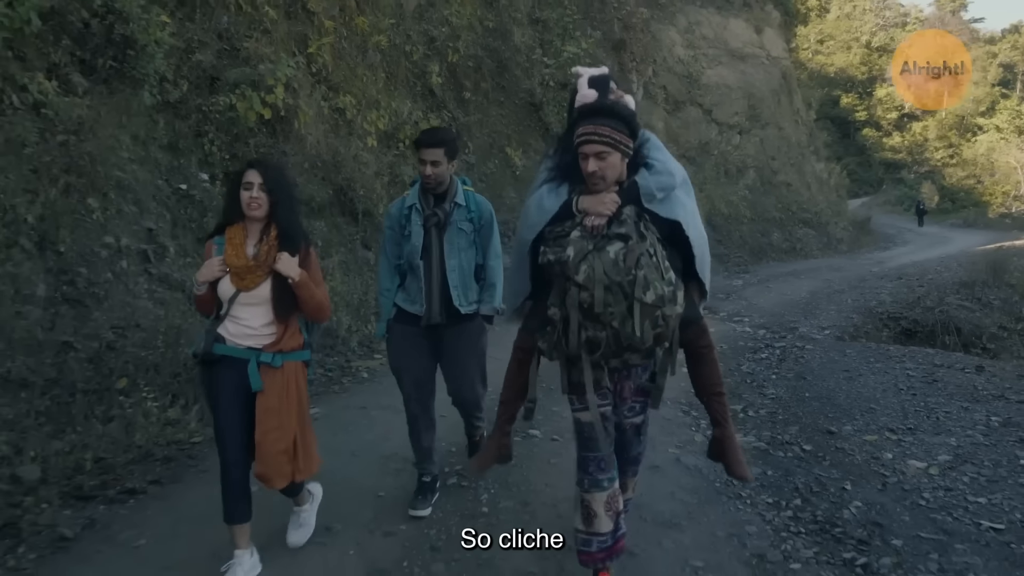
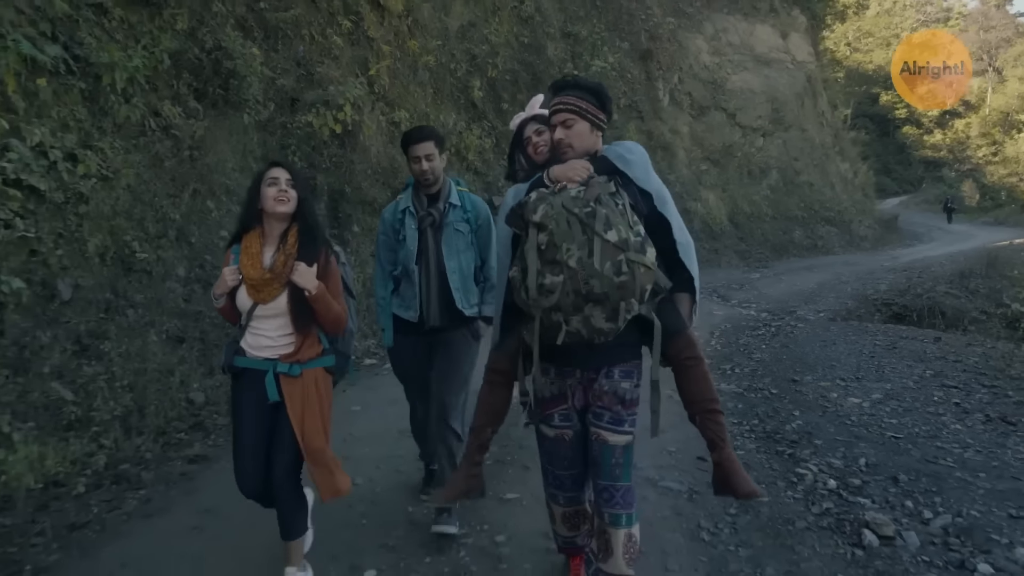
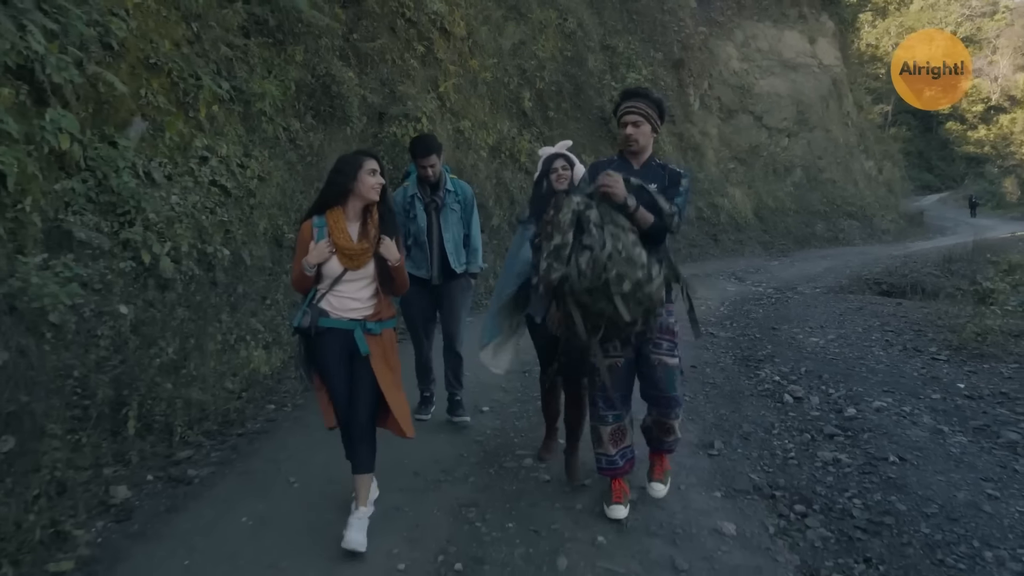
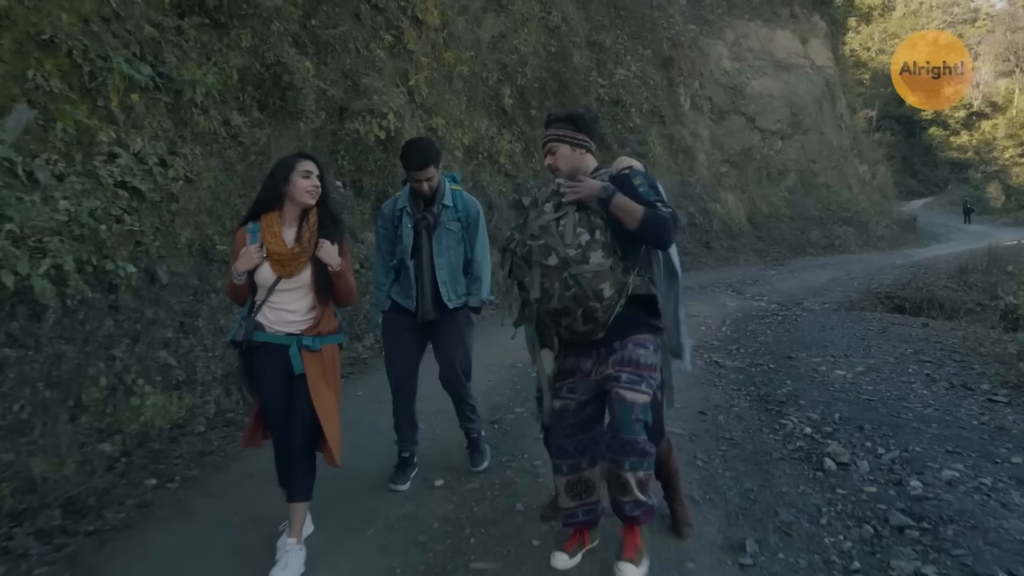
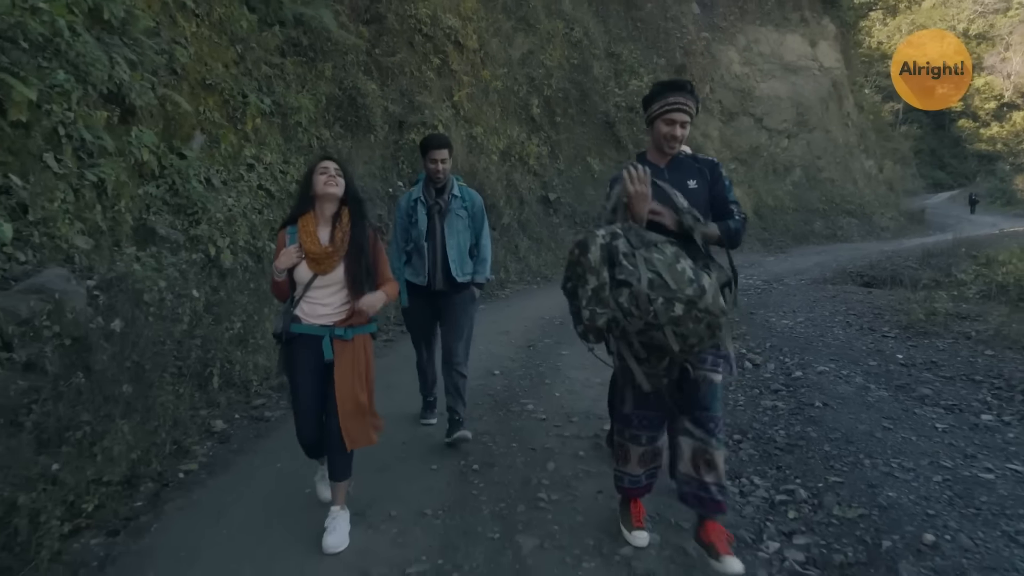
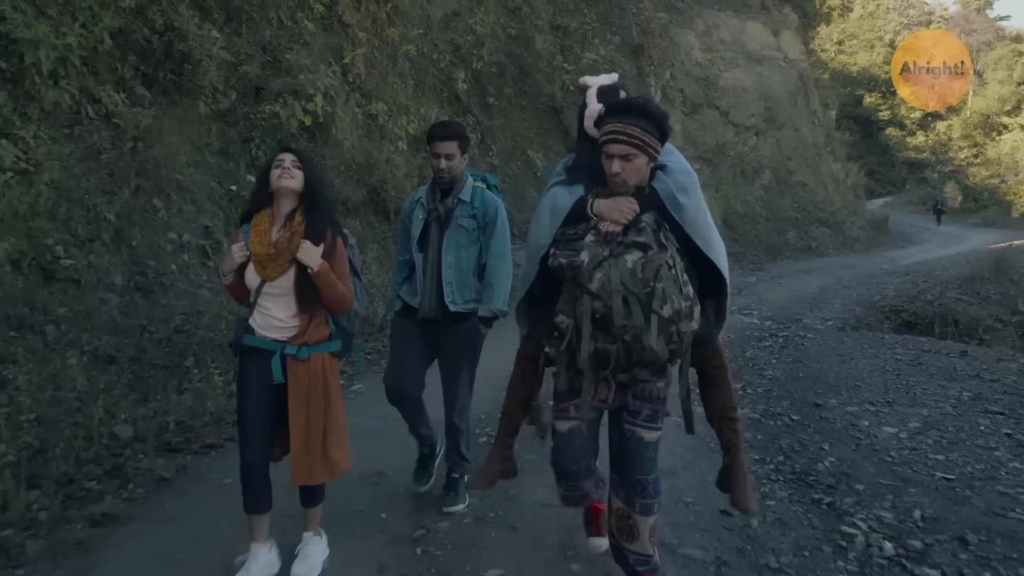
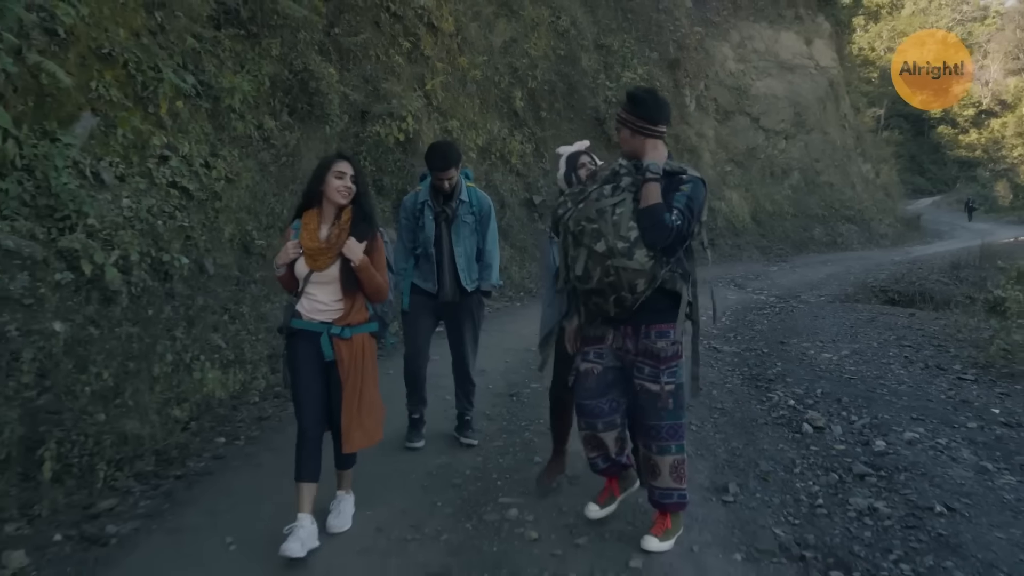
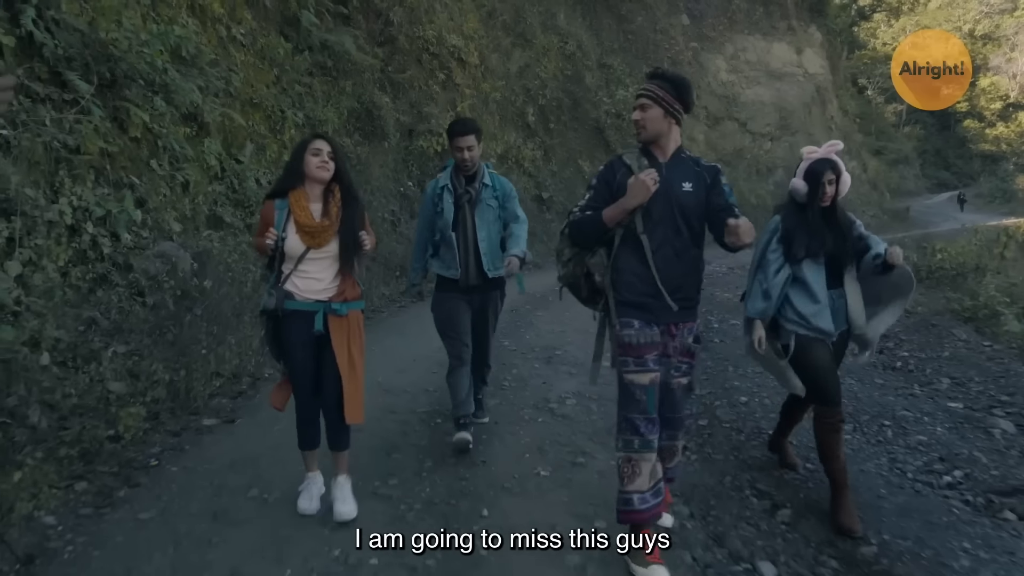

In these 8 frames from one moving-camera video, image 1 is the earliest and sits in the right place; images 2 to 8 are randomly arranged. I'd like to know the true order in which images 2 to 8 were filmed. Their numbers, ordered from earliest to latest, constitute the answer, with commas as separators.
6, 2, 4, 7, 3, 5, 8
